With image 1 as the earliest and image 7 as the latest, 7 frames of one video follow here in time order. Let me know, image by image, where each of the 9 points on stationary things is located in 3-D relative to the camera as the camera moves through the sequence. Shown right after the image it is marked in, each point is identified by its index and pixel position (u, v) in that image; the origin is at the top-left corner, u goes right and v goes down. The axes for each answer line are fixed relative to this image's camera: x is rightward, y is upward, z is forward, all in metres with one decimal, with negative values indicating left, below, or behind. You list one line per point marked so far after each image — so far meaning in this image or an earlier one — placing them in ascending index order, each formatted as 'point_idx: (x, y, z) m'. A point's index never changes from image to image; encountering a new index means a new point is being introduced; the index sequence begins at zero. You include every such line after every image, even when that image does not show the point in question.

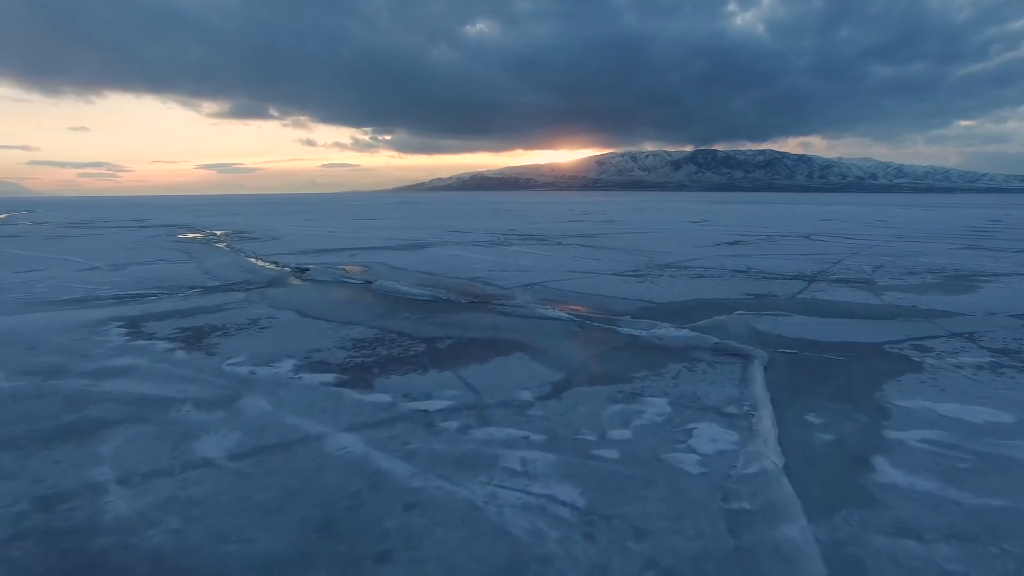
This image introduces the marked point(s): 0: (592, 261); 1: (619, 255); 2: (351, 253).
0: (+1.3, +0.4, +14.5) m
1: (+1.9, +0.5, +15.6) m
2: (-3.1, +0.6, +16.8) m
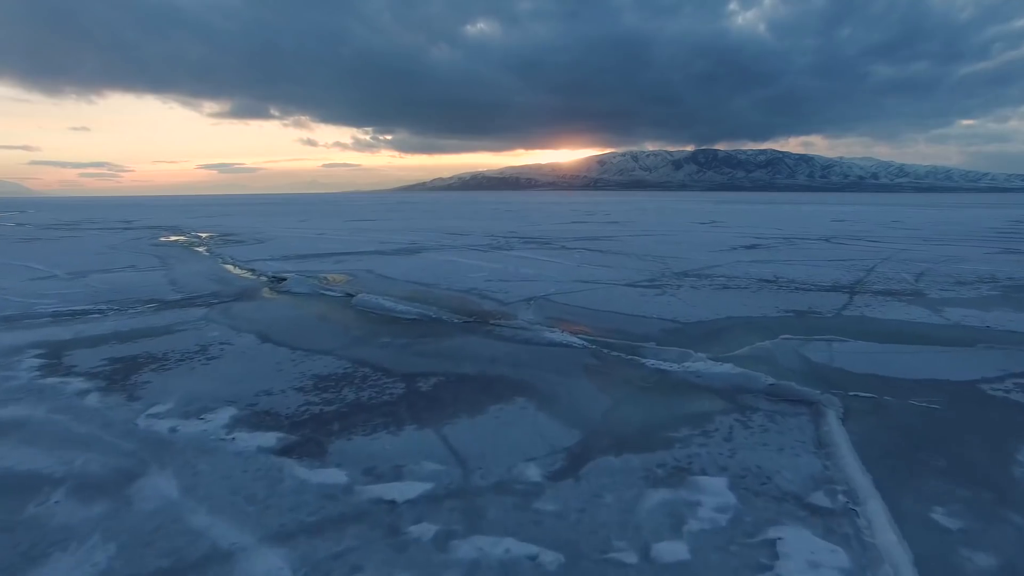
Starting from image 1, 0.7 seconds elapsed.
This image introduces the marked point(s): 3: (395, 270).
0: (+1.3, +0.3, +13.2) m
1: (+1.9, +0.4, +14.3) m
2: (-3.0, +0.5, +15.5) m
3: (-1.7, +0.2, +13.2) m
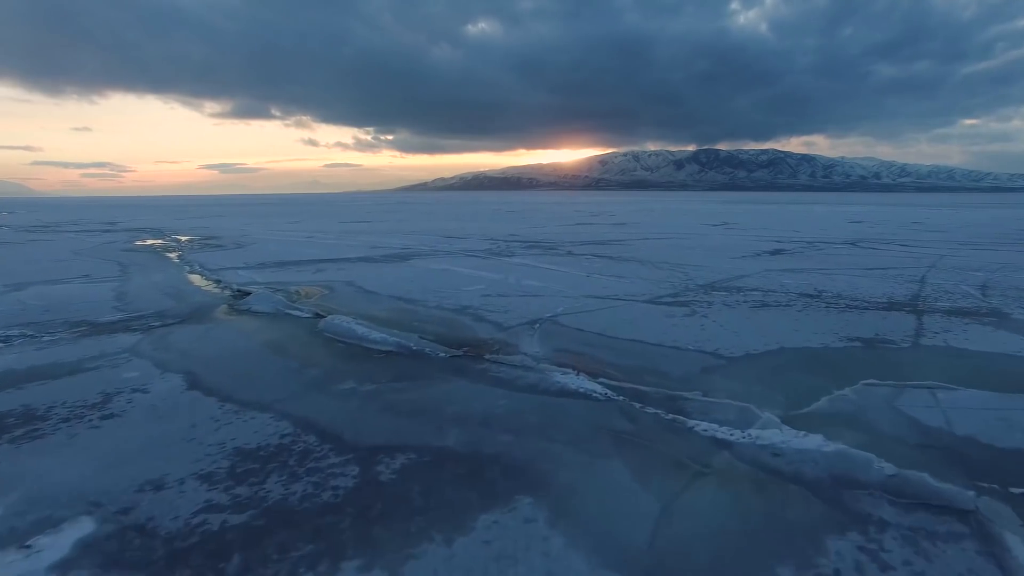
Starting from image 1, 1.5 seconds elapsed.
0: (+1.3, +0.1, +11.6) m
1: (+1.9, +0.2, +12.7) m
2: (-3.0, +0.3, +13.9) m
3: (-1.7, 0.0, +11.6) m
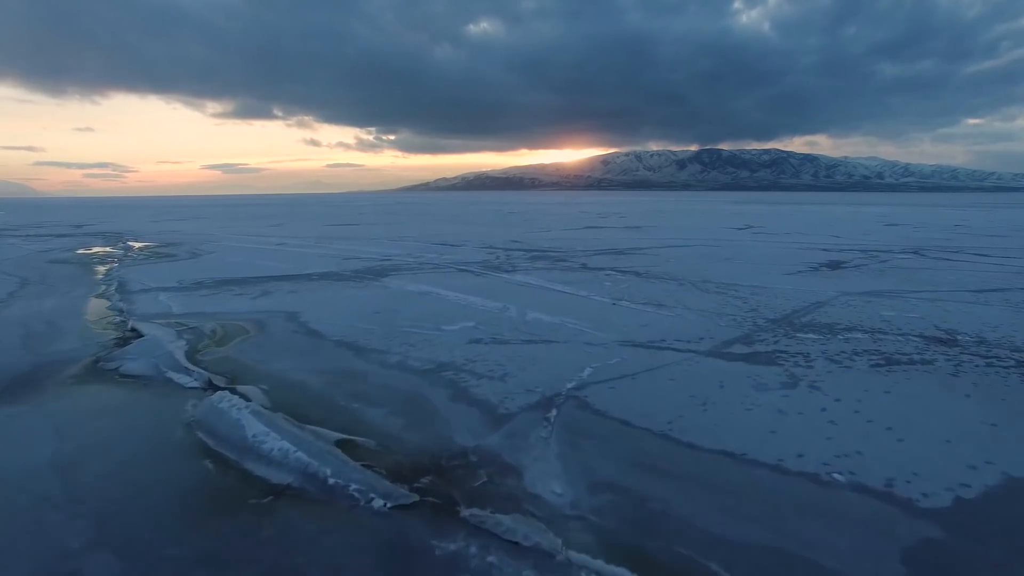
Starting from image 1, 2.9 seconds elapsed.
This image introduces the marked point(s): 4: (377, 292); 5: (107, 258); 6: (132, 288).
0: (+1.3, -0.2, +8.5) m
1: (+1.9, -0.1, +9.6) m
2: (-3.0, 0.0, +10.9) m
3: (-1.7, -0.3, +8.6) m
4: (-1.6, -0.1, +10.6) m
5: (-7.7, +0.6, +16.8) m
6: (-4.8, 0.0, +11.2) m
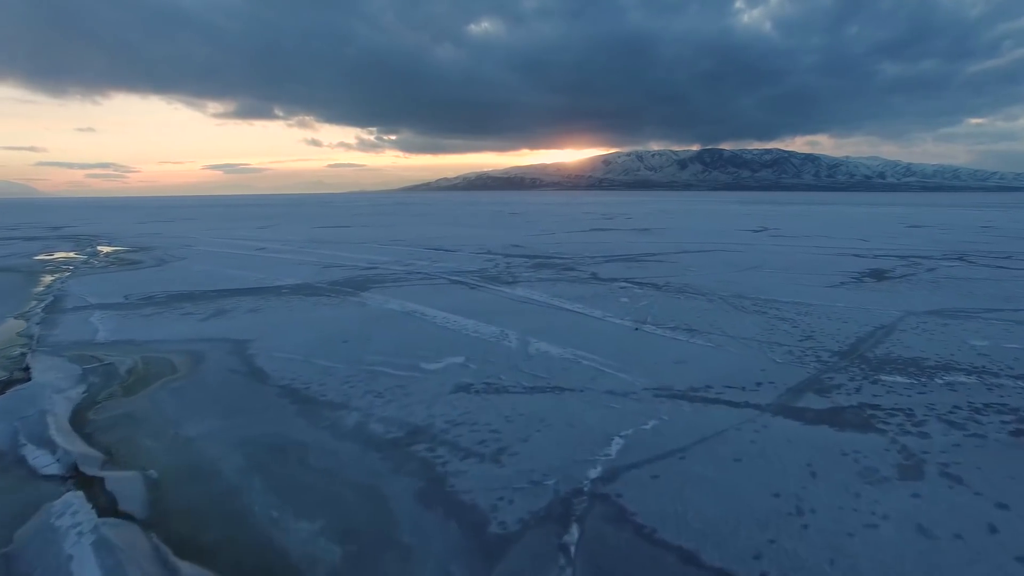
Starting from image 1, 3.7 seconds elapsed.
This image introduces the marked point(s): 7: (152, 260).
0: (+1.3, -0.4, +6.9) m
1: (+1.9, -0.3, +8.0) m
2: (-3.0, -0.2, +9.2) m
3: (-1.7, -0.5, +6.9) m
4: (-1.6, -0.2, +8.9) m
5: (-7.7, +0.4, +15.2) m
6: (-4.8, -0.2, +9.6) m
7: (-6.7, +0.5, +16.6) m
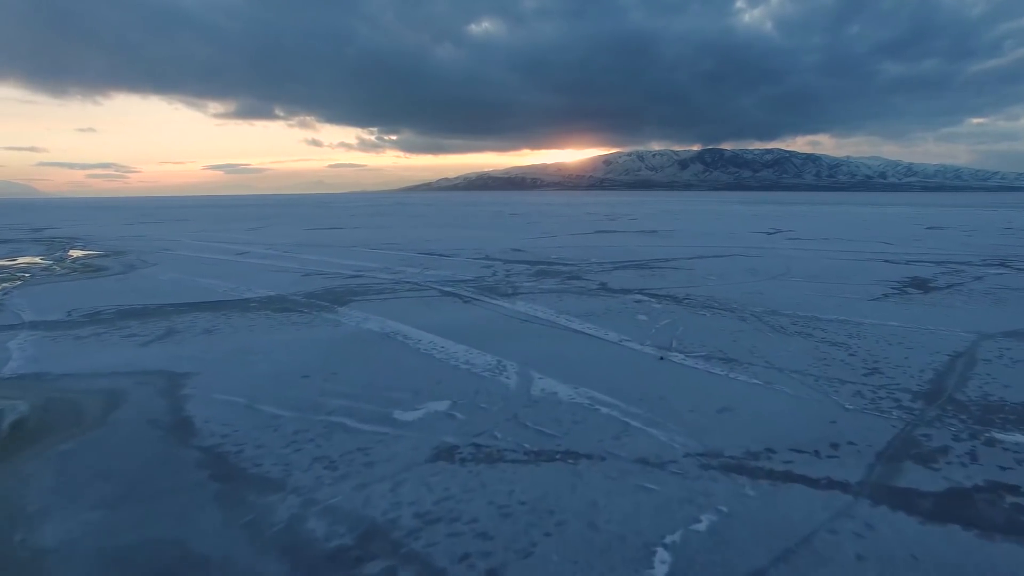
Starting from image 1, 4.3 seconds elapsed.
0: (+1.3, -0.6, +5.6) m
1: (+1.9, -0.4, +6.6) m
2: (-3.0, -0.4, +7.9) m
3: (-1.7, -0.6, +5.6) m
4: (-1.6, -0.4, +7.6) m
5: (-7.7, +0.2, +13.9) m
6: (-4.8, -0.3, +8.3) m
7: (-6.7, +0.4, +15.3) m
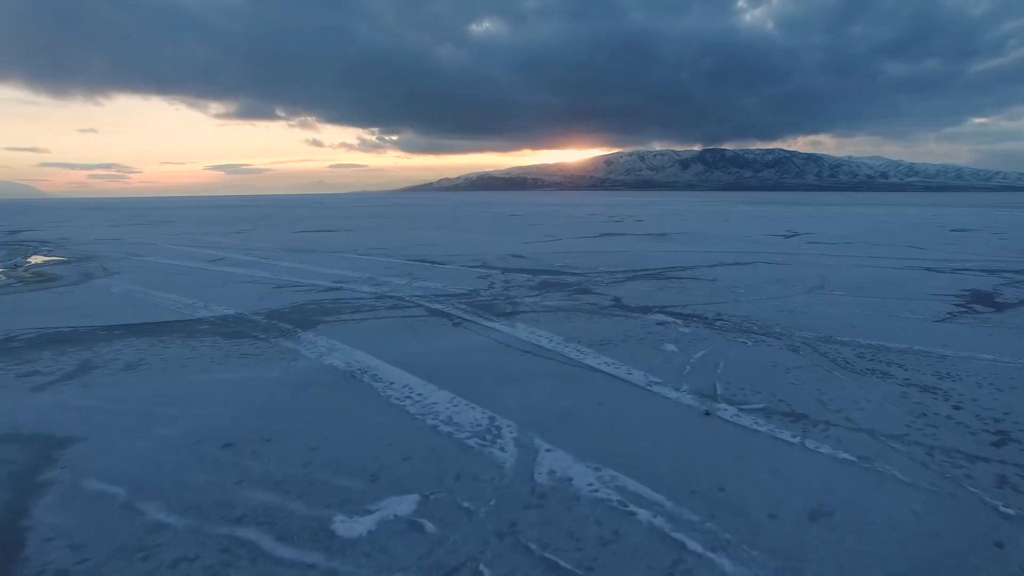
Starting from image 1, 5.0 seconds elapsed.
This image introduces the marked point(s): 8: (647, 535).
0: (+1.3, -0.7, +4.0) m
1: (+1.9, -0.6, +5.1) m
2: (-3.0, -0.5, +6.4) m
3: (-1.7, -0.8, +4.0) m
4: (-1.6, -0.6, +6.0) m
5: (-7.7, 0.0, +12.3) m
6: (-4.8, -0.5, +6.7) m
7: (-6.7, +0.2, +13.7) m
8: (+0.5, -0.8, +3.1) m
